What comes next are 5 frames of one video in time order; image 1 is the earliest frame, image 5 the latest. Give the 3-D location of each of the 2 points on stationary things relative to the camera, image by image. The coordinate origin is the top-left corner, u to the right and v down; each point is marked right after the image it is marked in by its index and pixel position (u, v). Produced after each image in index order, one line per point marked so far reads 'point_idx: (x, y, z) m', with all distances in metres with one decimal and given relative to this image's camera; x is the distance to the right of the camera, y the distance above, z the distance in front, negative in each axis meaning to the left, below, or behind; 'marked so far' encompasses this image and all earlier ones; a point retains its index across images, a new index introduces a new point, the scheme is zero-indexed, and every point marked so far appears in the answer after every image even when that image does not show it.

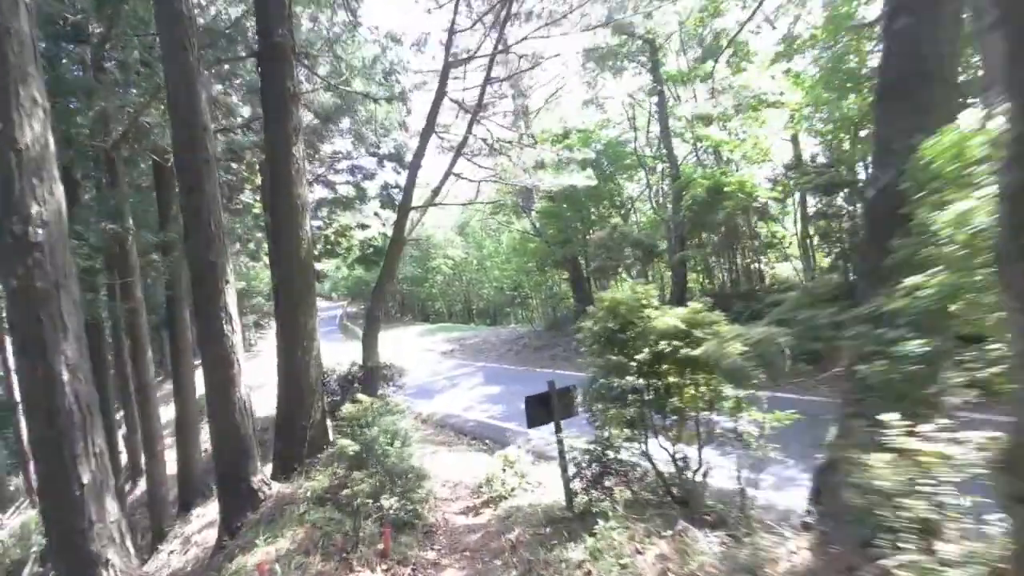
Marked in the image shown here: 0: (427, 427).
0: (-2.0, -3.3, +12.2) m
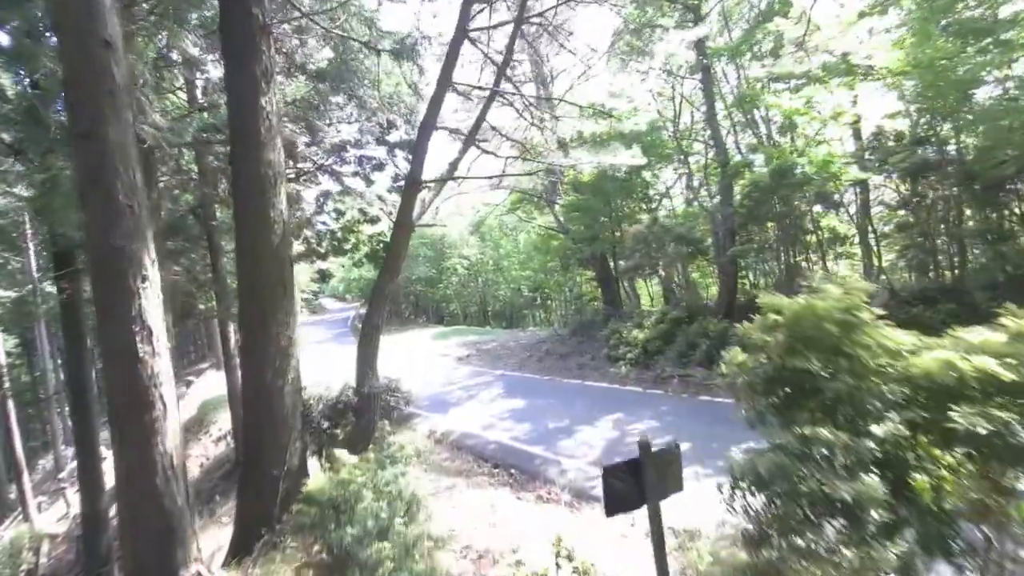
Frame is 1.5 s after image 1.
0: (-1.4, -3.3, +10.5) m
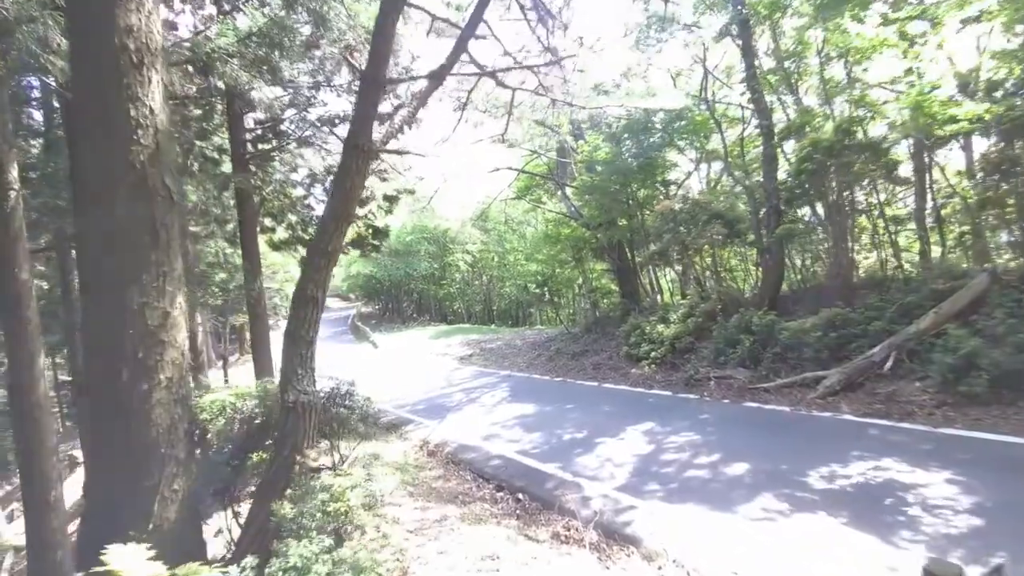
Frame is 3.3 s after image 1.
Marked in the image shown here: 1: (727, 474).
0: (-1.3, -3.0, +8.7) m
1: (+2.8, -2.4, +6.8) m
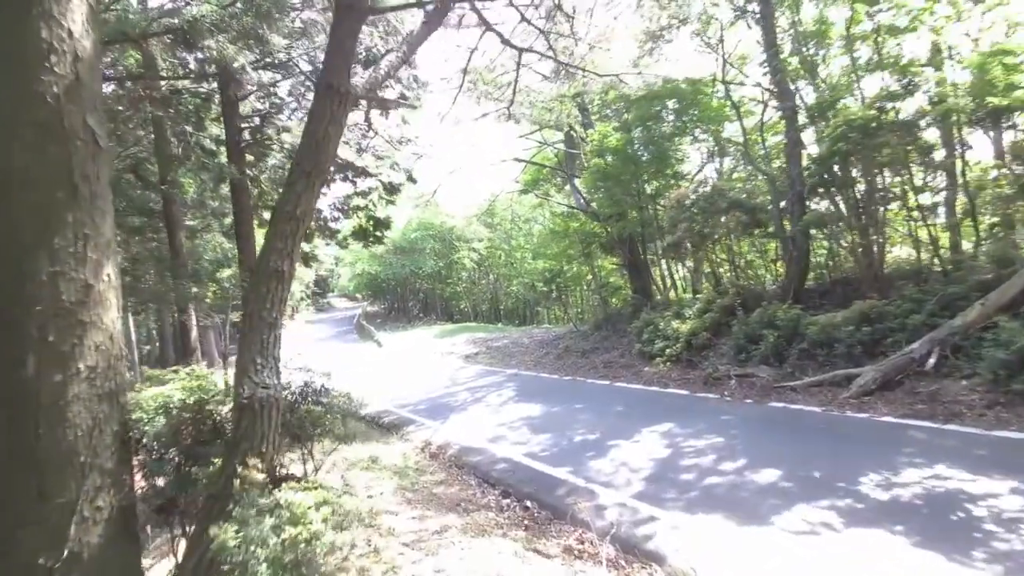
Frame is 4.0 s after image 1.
0: (-1.2, -2.8, +8.1) m
1: (+2.8, -2.3, +6.1) m
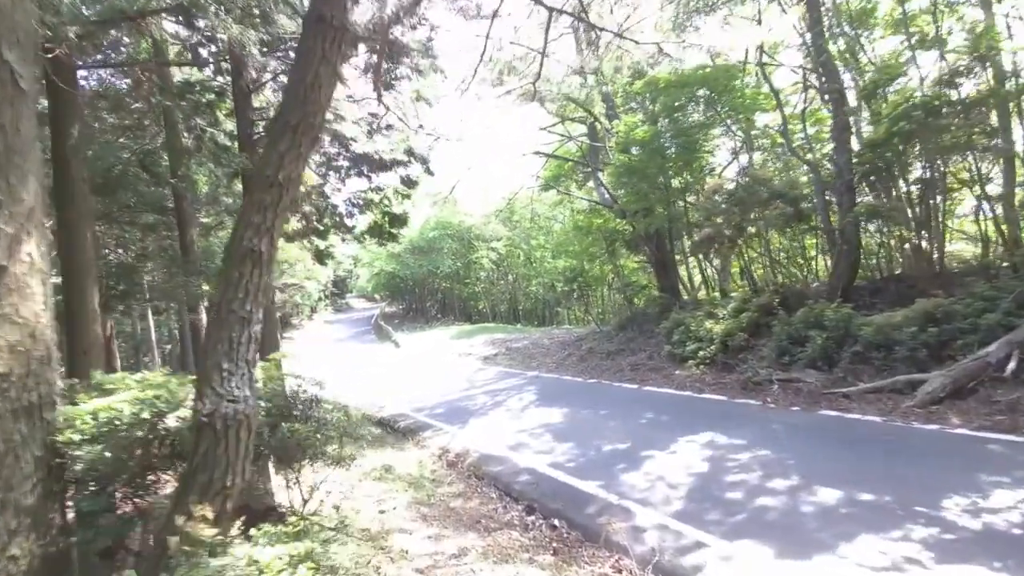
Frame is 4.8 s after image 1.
0: (-0.8, -2.8, +7.5) m
1: (+3.1, -2.2, +5.4) m
